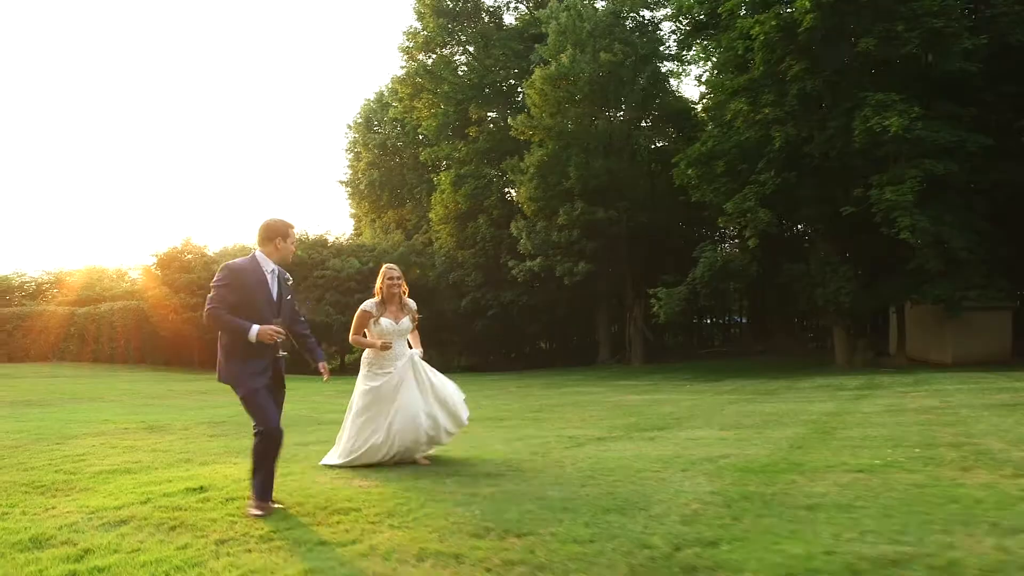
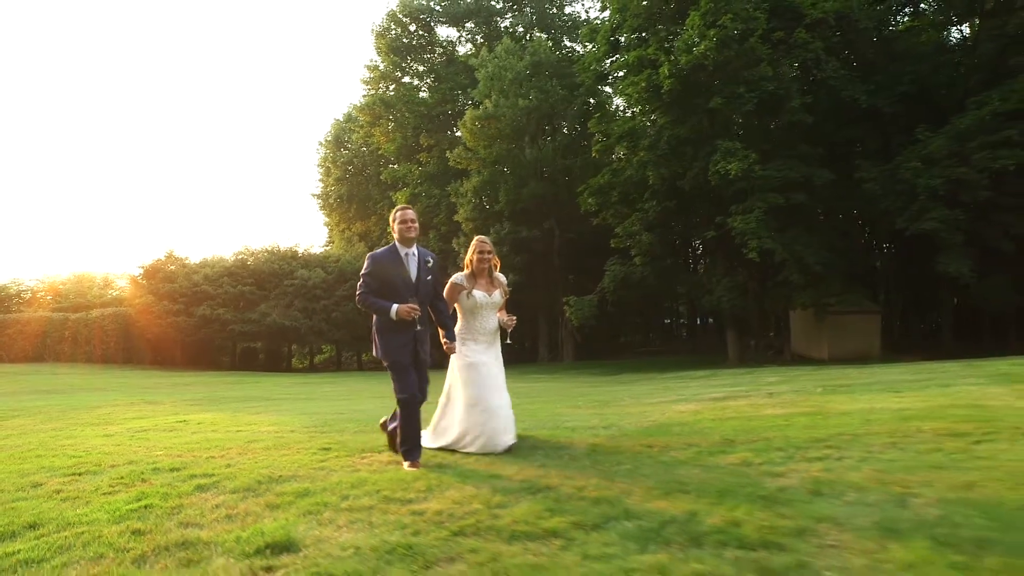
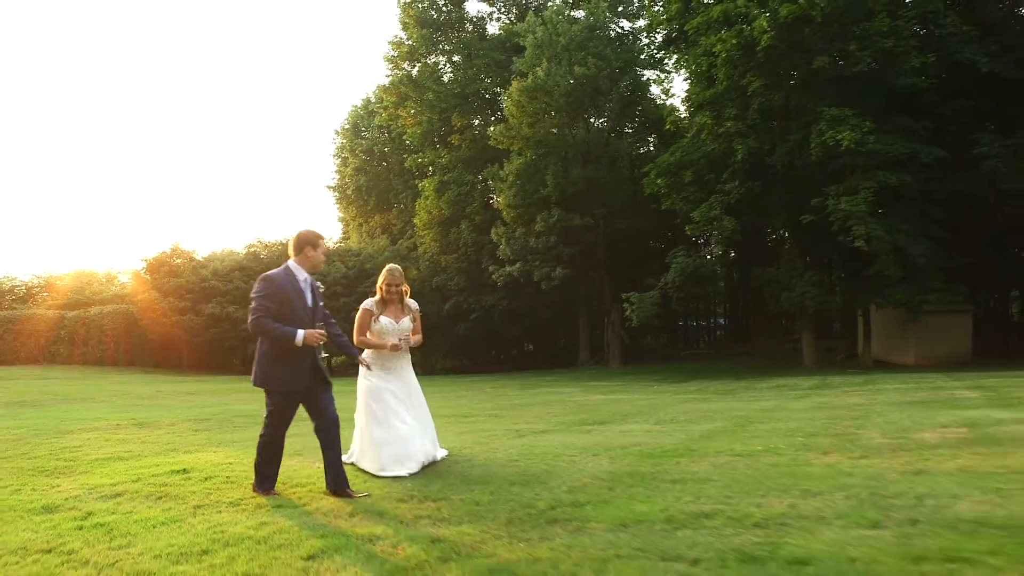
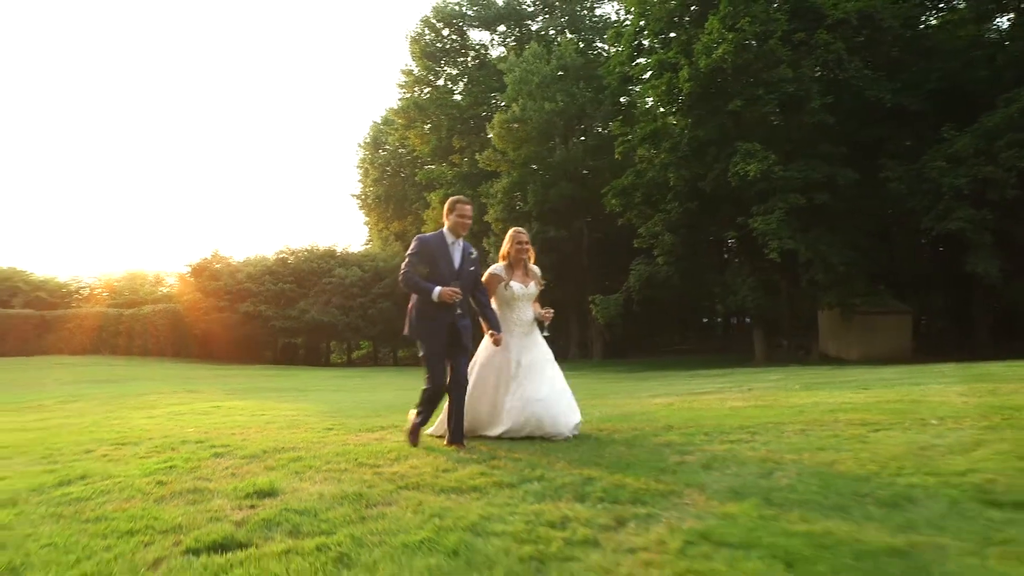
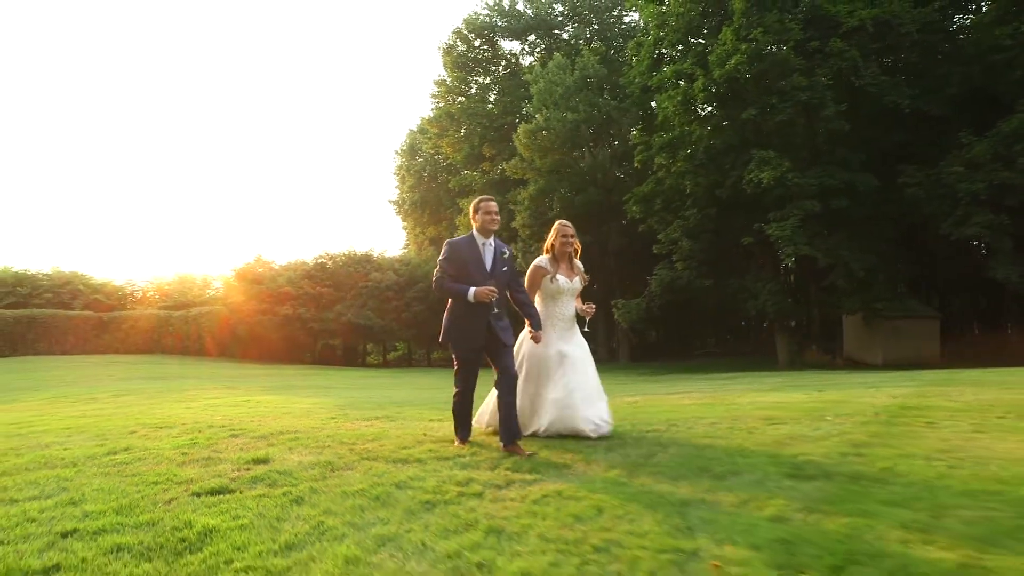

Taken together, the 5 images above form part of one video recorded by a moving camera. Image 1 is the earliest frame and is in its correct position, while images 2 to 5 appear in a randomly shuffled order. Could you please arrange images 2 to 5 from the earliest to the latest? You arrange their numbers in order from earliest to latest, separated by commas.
3, 2, 4, 5
